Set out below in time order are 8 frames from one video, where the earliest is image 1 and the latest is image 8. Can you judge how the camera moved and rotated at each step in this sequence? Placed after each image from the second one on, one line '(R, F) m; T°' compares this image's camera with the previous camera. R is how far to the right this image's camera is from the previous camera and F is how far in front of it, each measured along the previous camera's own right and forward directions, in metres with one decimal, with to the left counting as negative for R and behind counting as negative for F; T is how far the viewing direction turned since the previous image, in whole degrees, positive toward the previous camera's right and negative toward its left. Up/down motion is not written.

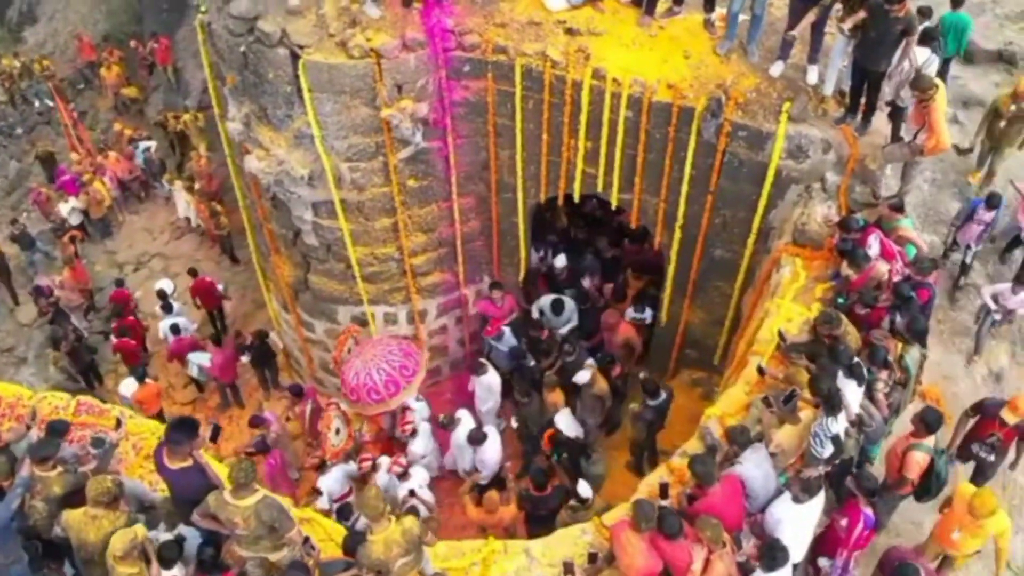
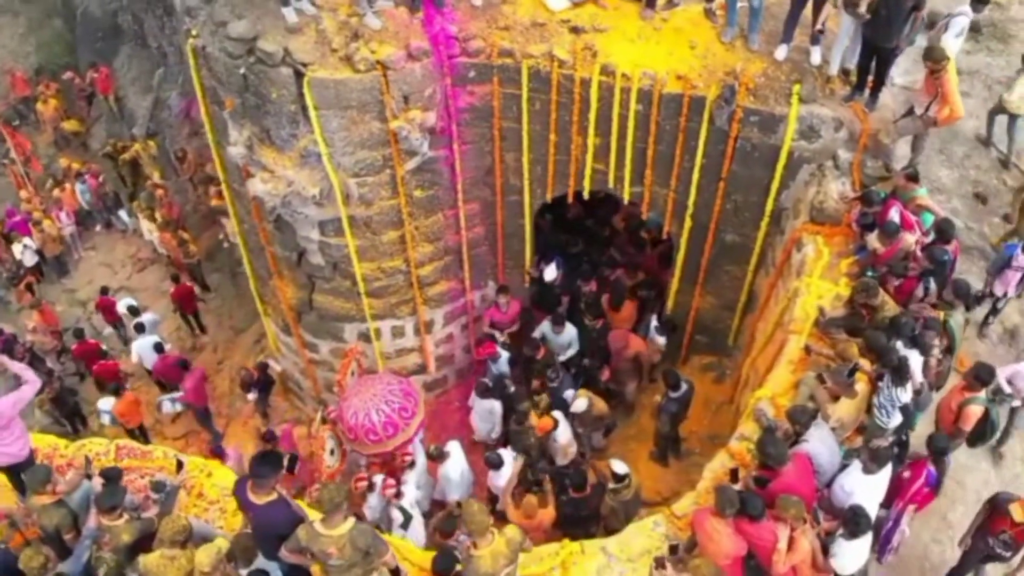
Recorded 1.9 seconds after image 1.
(-0.7, 0.0) m; +4°
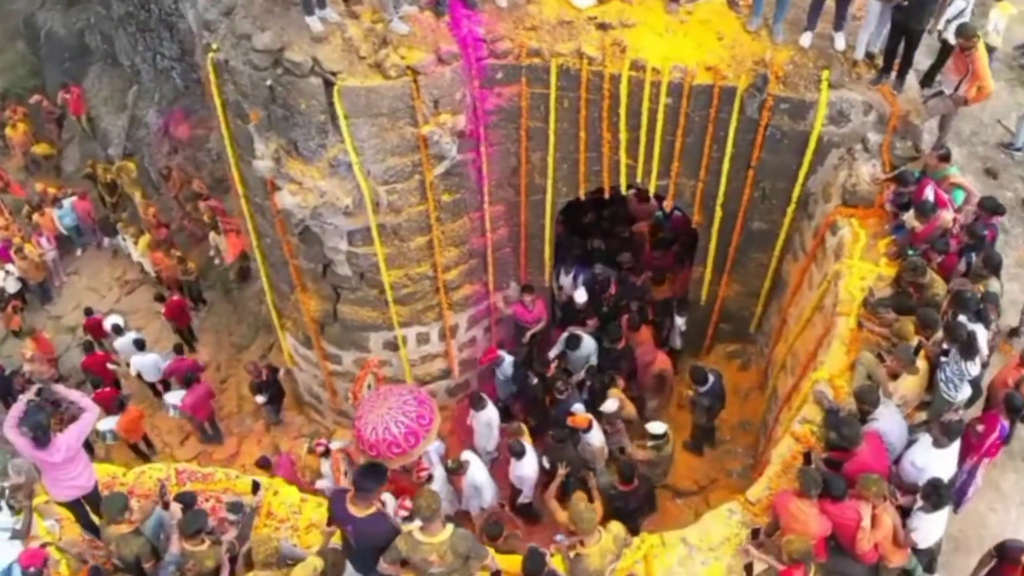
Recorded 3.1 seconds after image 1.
(-0.6, 0.0) m; +3°
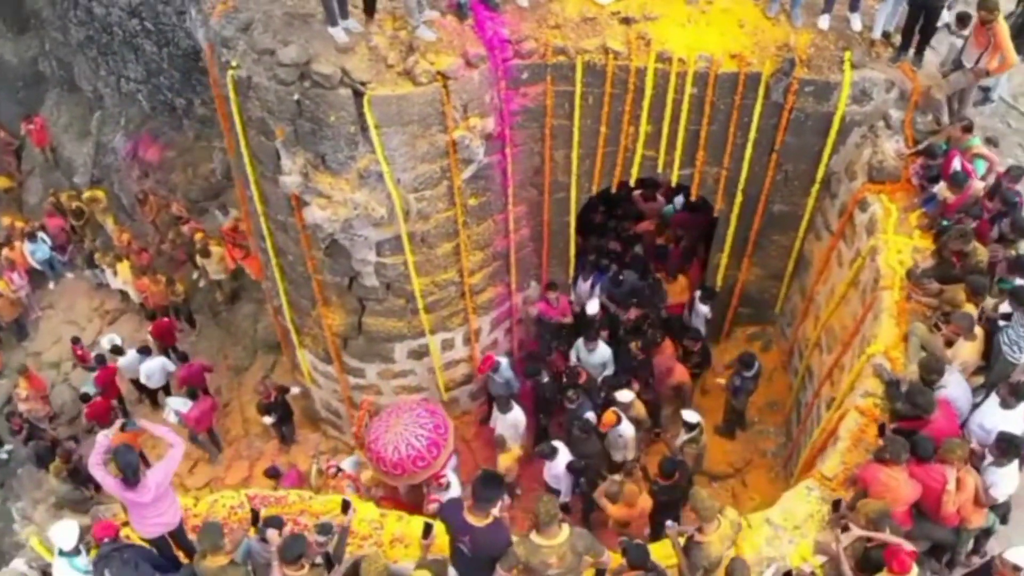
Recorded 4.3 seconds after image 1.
(-0.7, 0.0) m; +4°
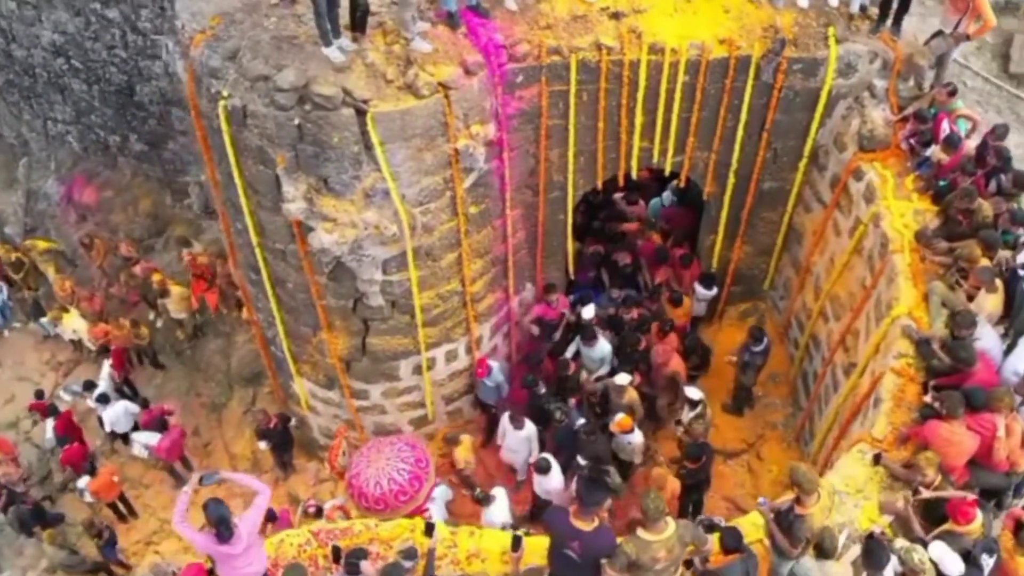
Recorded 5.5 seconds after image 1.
(-0.8, 0.0) m; +5°
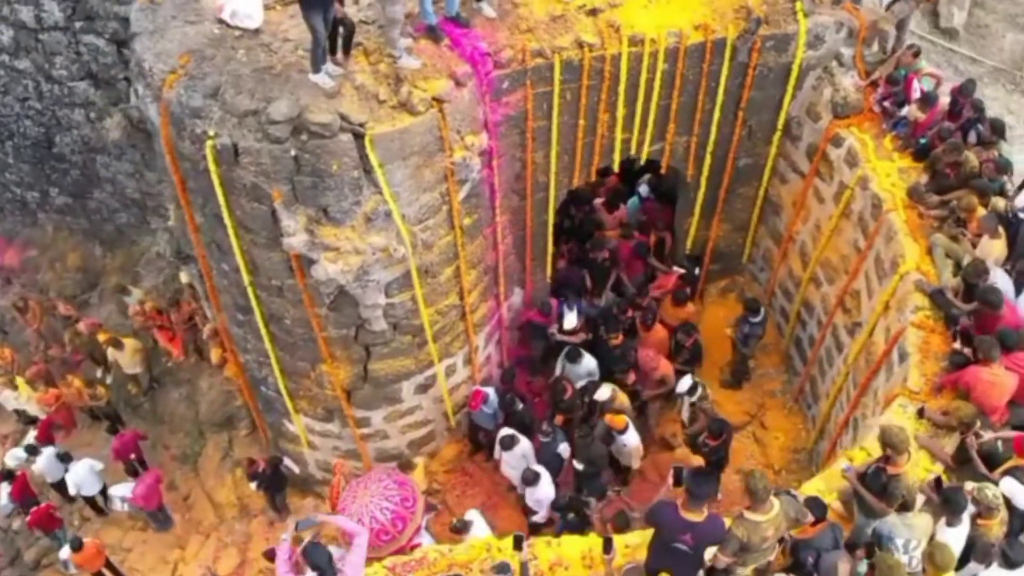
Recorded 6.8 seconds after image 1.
(-0.8, +0.1) m; +6°
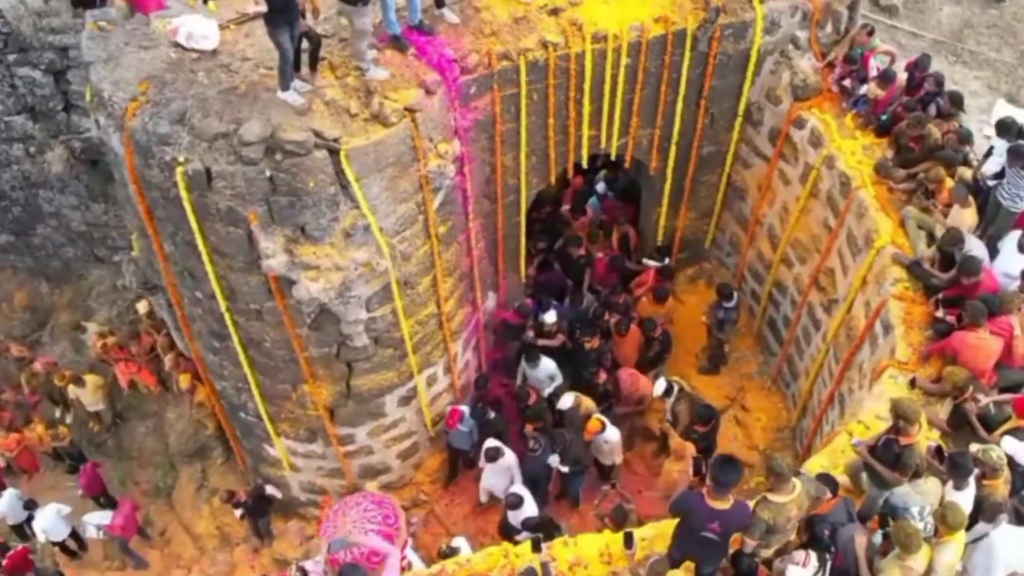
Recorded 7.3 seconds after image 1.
(-0.3, 0.0) m; +4°
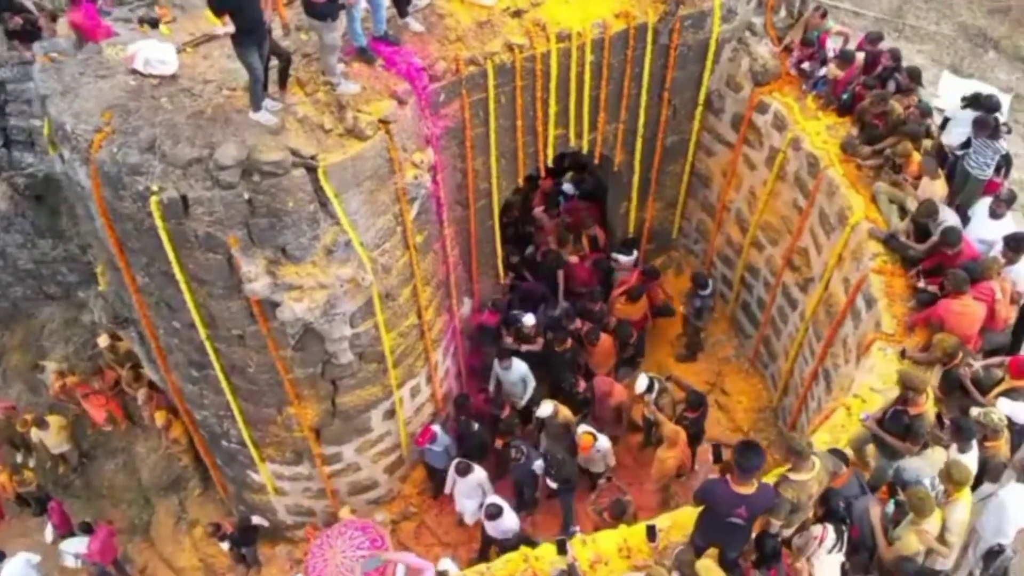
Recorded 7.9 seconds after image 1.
(-0.3, 0.0) m; +4°
